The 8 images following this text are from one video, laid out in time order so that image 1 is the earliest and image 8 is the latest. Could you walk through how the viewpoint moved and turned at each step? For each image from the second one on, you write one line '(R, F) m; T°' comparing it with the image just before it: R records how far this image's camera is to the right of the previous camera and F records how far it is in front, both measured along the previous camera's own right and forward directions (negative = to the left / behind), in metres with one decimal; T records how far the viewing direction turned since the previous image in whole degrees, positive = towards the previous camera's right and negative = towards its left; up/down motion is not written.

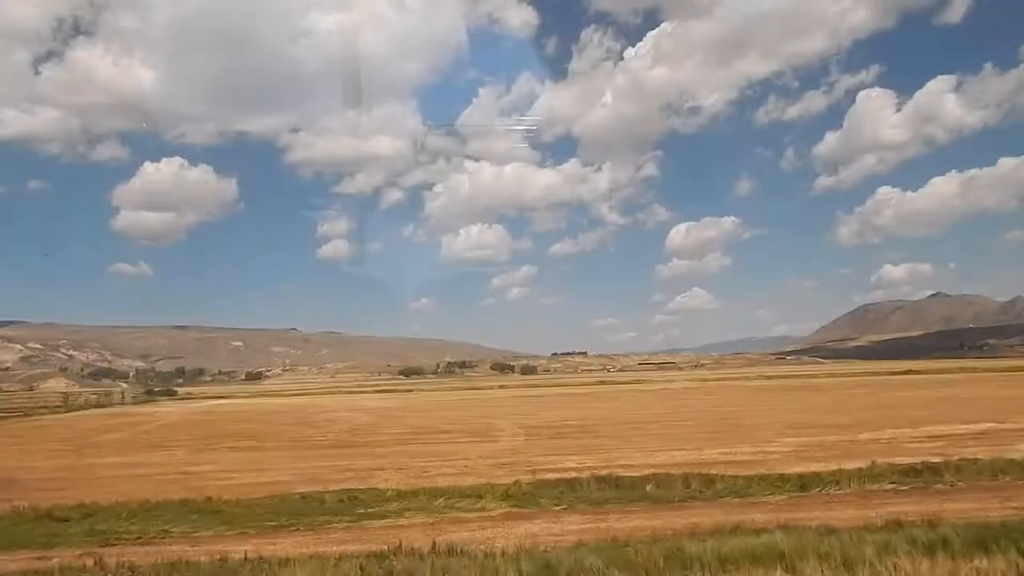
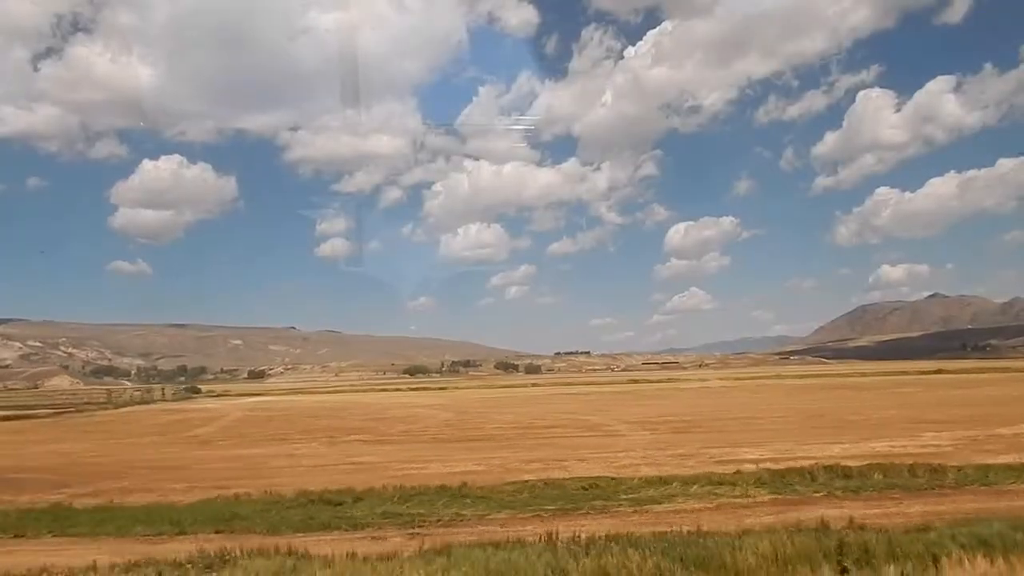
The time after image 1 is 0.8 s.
(-2.4, -0.2) m; 0°
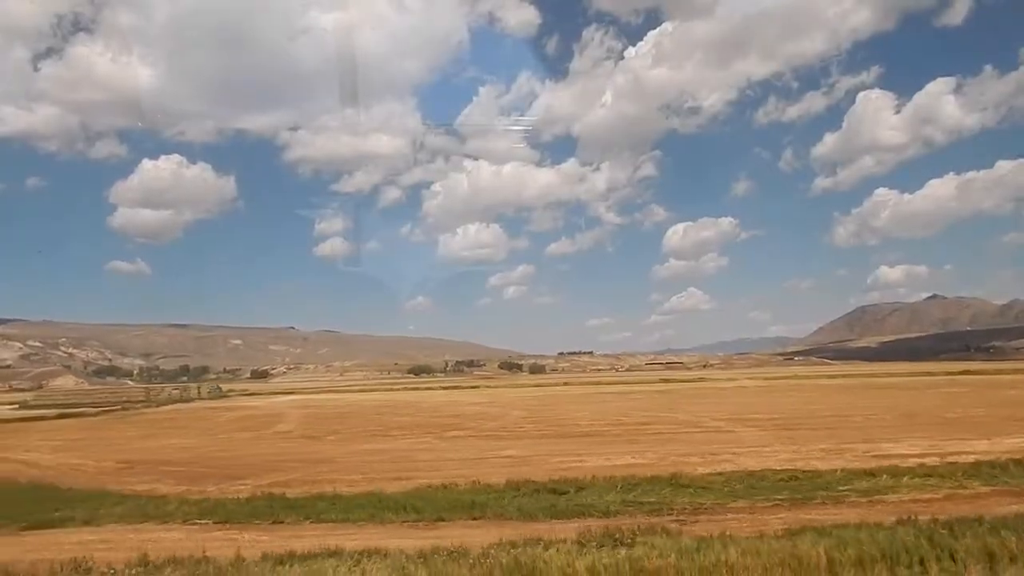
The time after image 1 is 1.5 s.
(-2.1, -0.2) m; 0°
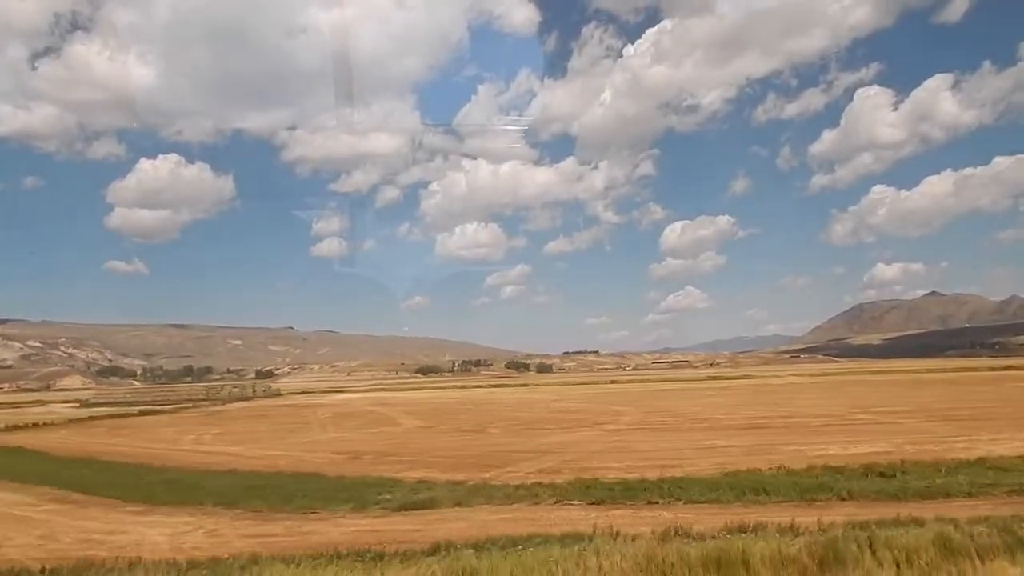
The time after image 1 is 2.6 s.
(-3.3, -0.2) m; 0°
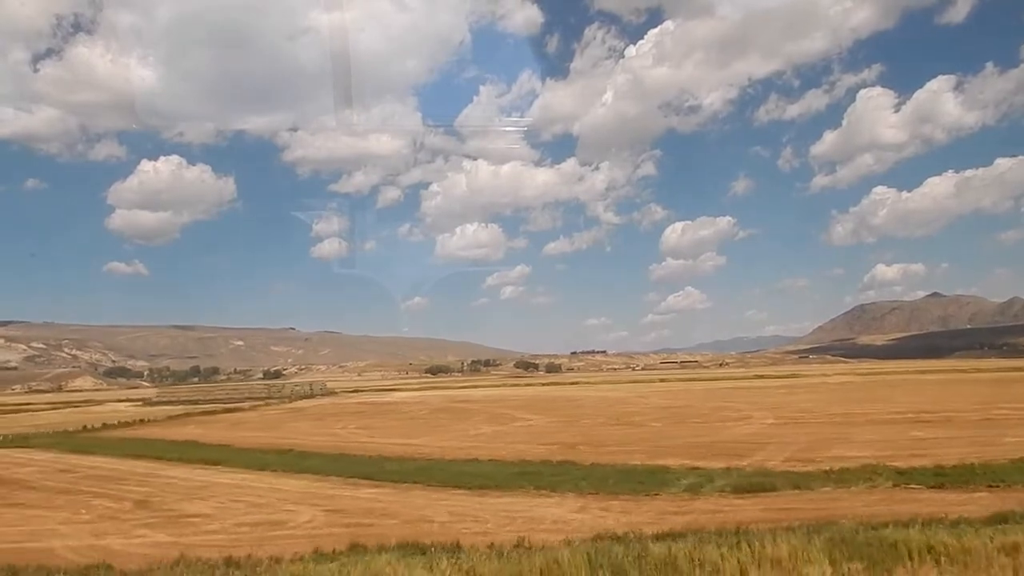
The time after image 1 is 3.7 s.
(-0.1, +0.9) m; 0°
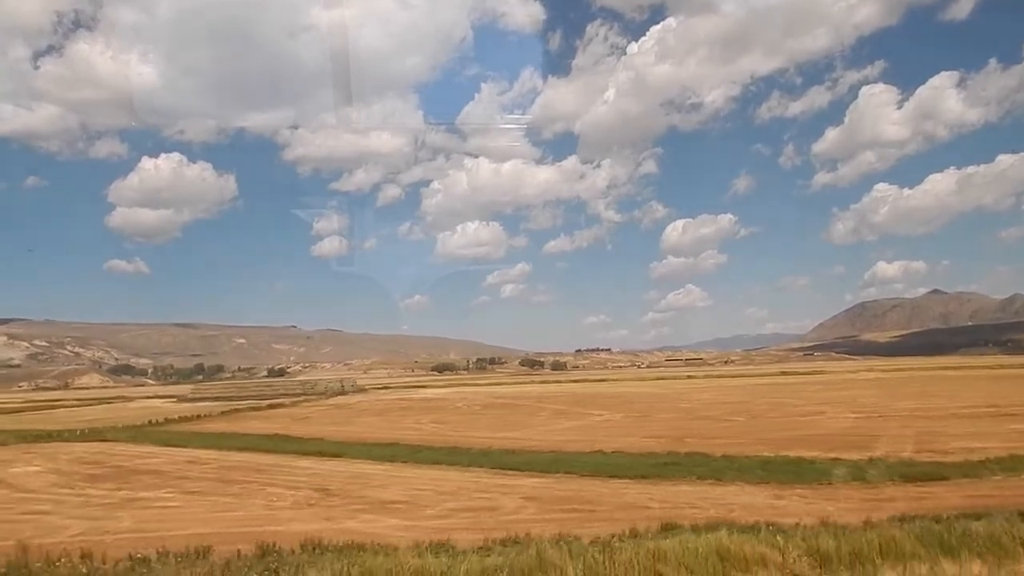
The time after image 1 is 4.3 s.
(-1.4, 0.0) m; 0°
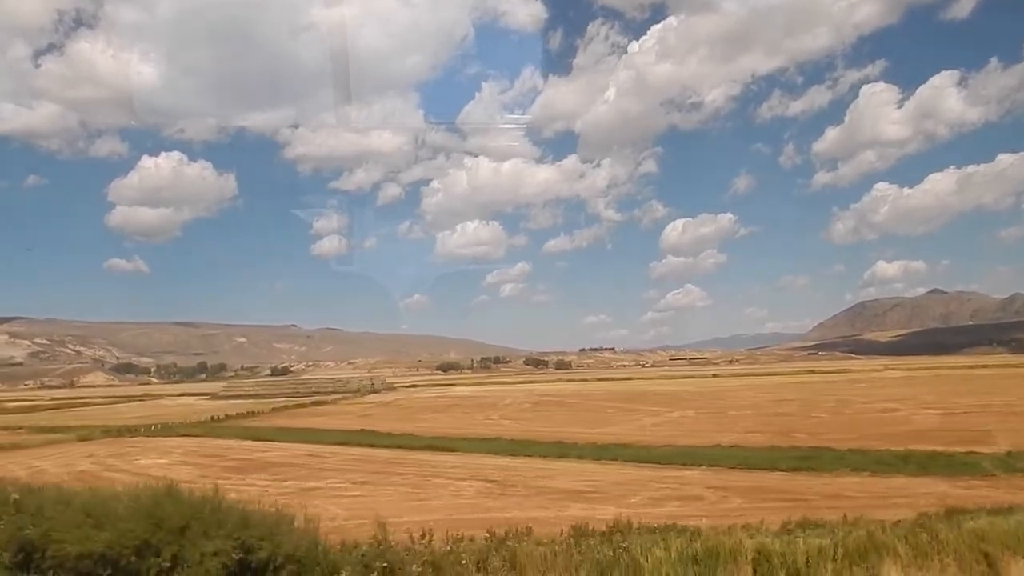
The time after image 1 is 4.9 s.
(-1.4, +0.1) m; 0°
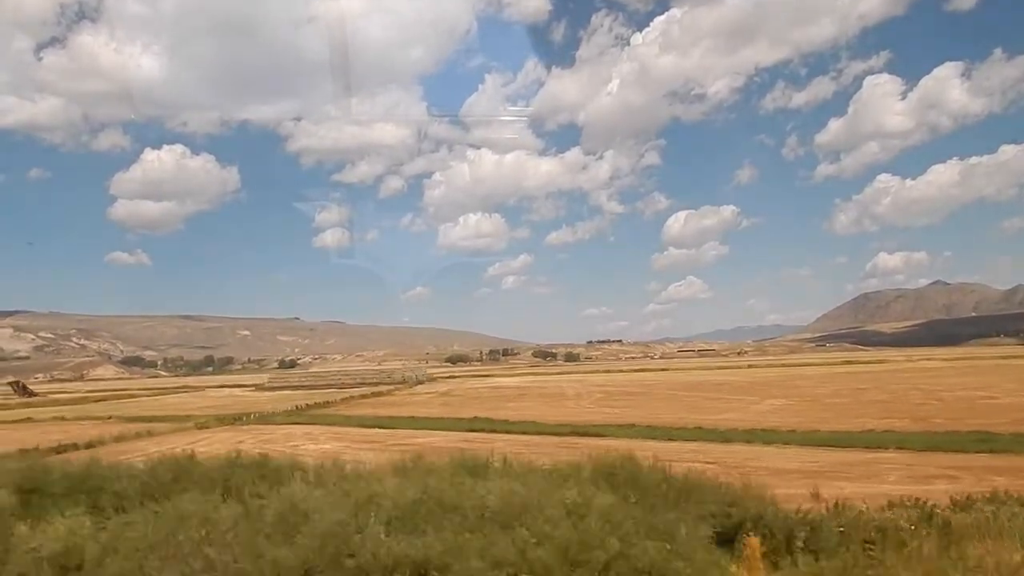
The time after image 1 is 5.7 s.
(-1.8, +0.2) m; 0°
